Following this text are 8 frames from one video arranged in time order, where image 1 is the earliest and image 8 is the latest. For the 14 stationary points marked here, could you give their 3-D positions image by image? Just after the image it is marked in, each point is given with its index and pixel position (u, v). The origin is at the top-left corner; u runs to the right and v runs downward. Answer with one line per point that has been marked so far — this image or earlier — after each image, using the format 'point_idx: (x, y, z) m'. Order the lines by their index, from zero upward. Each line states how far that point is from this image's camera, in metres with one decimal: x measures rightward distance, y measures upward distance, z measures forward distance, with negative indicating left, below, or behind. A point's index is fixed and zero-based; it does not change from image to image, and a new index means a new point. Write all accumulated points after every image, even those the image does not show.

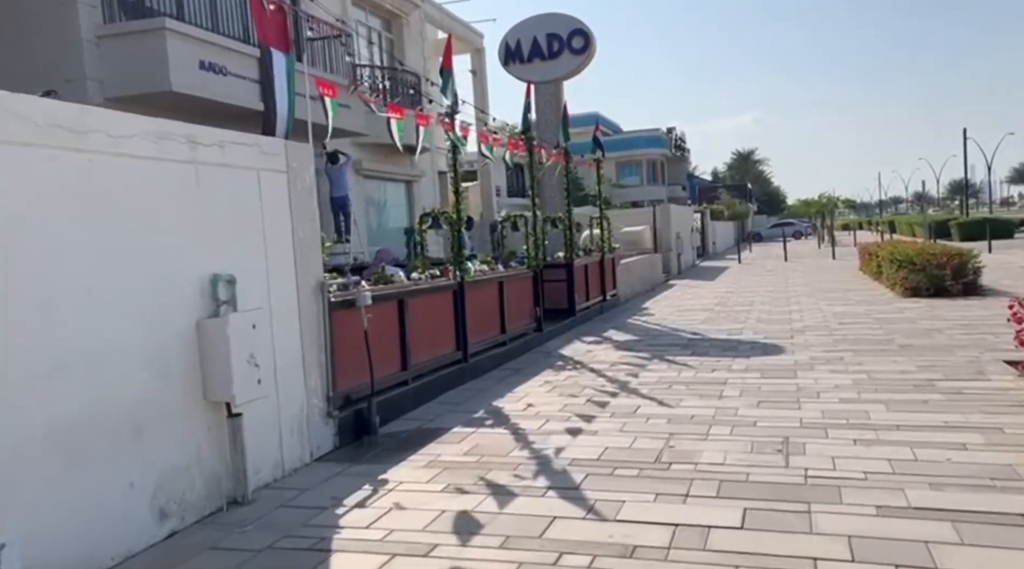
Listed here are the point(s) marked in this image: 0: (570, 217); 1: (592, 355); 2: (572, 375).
0: (+0.9, +1.0, +13.9) m
1: (+0.9, -0.8, +10.8) m
2: (+0.6, -1.0, +9.5) m
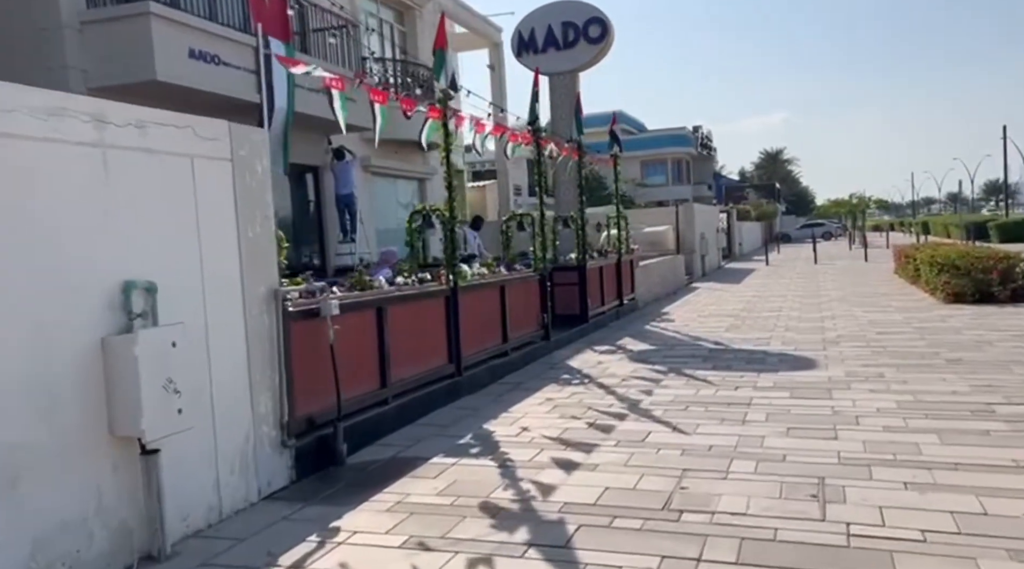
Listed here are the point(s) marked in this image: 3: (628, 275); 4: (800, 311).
0: (+1.0, +1.0, +12.9) m
1: (+1.0, -0.9, +9.8) m
2: (+0.6, -1.0, +8.5) m
3: (+2.0, +0.1, +15.5) m
4: (+4.4, -0.4, +14.1) m
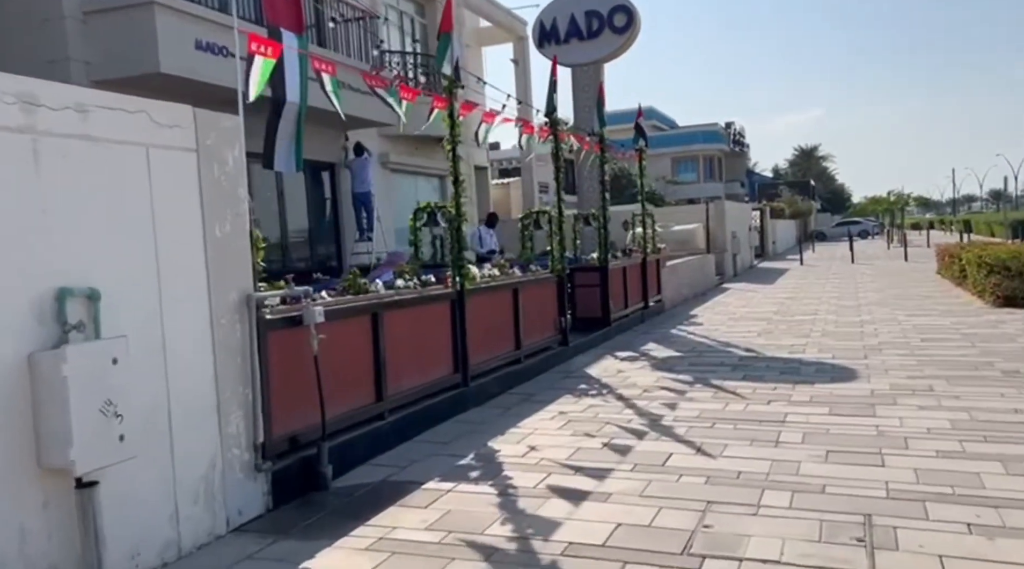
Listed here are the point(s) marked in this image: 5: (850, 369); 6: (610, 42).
0: (+1.2, +1.0, +12.2) m
1: (+1.1, -0.9, +9.1) m
2: (+0.7, -1.0, +7.8) m
3: (+2.3, +0.1, +14.8) m
4: (+4.7, -0.4, +13.3) m
5: (+3.2, -0.8, +8.8) m
6: (+1.6, +4.1, +15.4) m
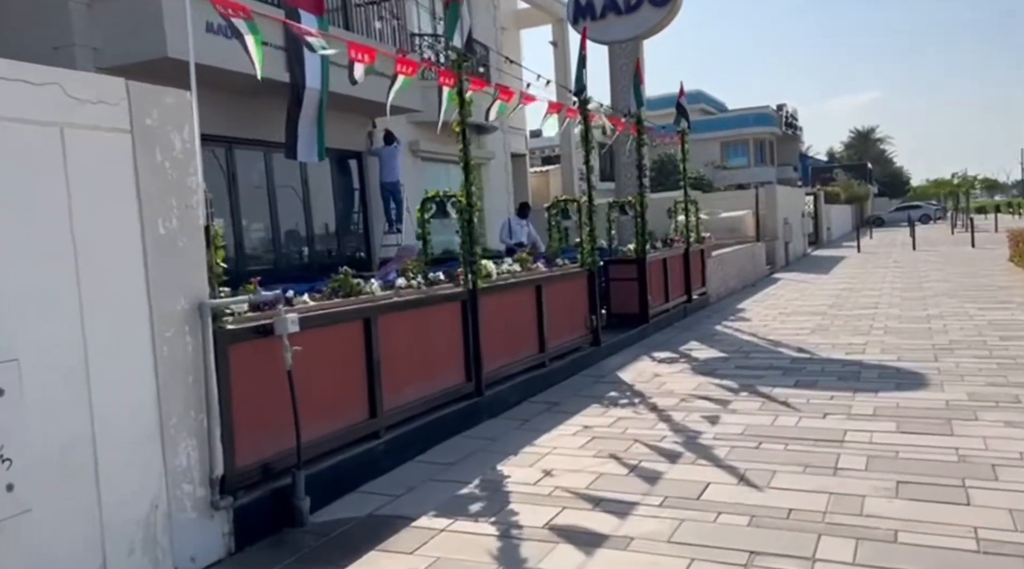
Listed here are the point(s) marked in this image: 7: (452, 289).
0: (+1.6, +1.0, +11.3) m
1: (+1.3, -0.9, +8.2) m
2: (+0.8, -1.0, +6.9) m
3: (+2.8, +0.3, +13.8) m
4: (+5.2, -0.3, +12.1) m
5: (+3.4, -0.8, +7.8) m
6: (+2.2, +4.2, +14.4) m
7: (-0.5, -0.1, +6.9) m
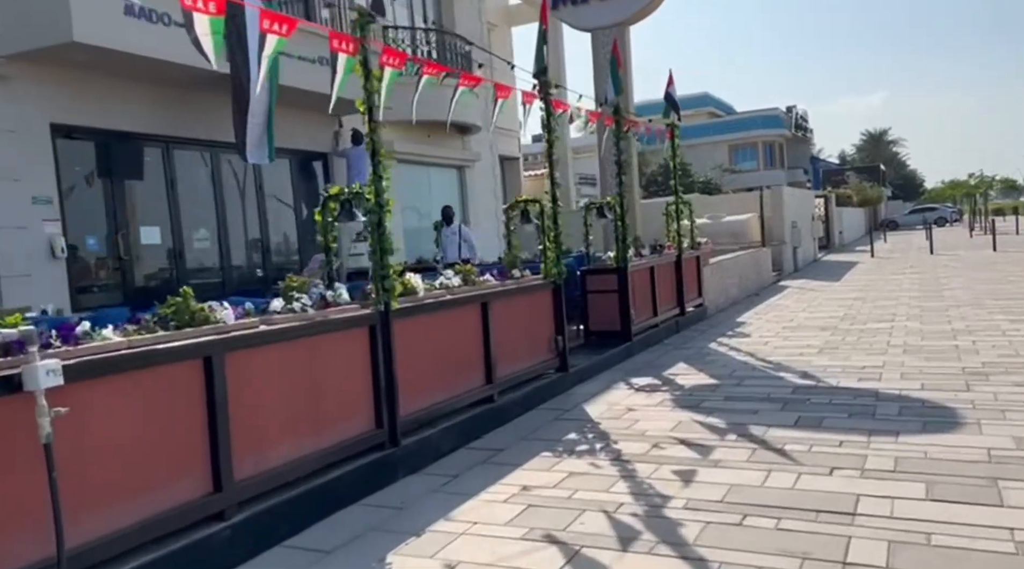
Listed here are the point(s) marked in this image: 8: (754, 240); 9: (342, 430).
0: (+1.2, +0.9, +9.8) m
1: (+0.9, -1.0, +6.7) m
2: (+0.4, -1.1, +5.5) m
3: (+2.4, +0.1, +12.3) m
4: (+4.8, -0.4, +10.6) m
5: (+3.0, -0.9, +6.2) m
6: (+1.7, +4.0, +12.9) m
7: (-0.9, -0.2, +5.4) m
8: (+5.0, +0.9, +19.1) m
9: (-1.0, -0.8, +5.1) m
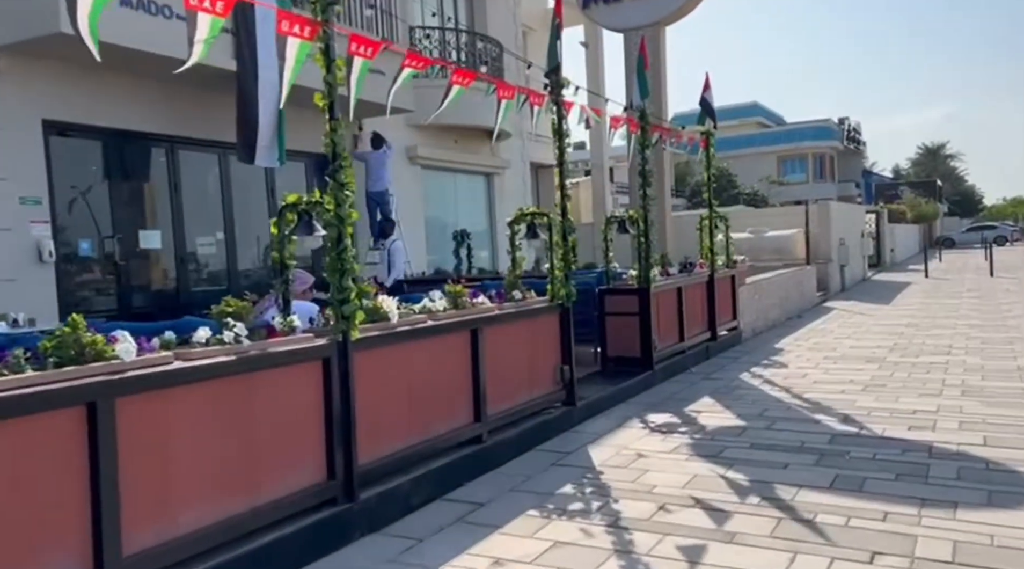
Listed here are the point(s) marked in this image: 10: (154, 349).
0: (+1.3, +0.7, +8.9) m
1: (+0.8, -1.2, +5.8) m
2: (+0.2, -1.3, +4.5) m
3: (+2.7, -0.2, +11.3) m
4: (+4.9, -0.7, +9.5) m
5: (+2.9, -1.1, +5.2) m
6: (+2.1, +3.8, +12.0) m
7: (-1.1, -0.3, +4.6) m
8: (+5.6, +0.5, +18.0) m
9: (-1.1, -0.9, +4.3) m
10: (-1.5, -0.3, +4.0) m
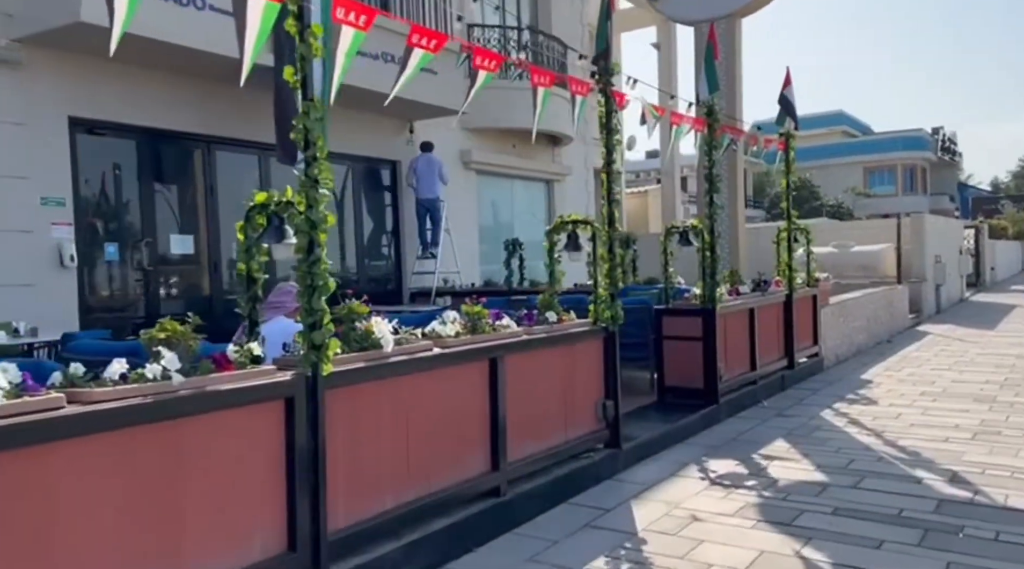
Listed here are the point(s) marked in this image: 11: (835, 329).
0: (+1.7, +0.5, +7.7) m
1: (+0.9, -1.3, +4.7) m
2: (+0.2, -1.4, +3.5) m
3: (+3.2, -0.4, +10.0) m
4: (+5.3, -1.0, +8.0) m
5: (+2.9, -1.2, +3.9) m
6: (+2.8, +3.6, +10.8) m
7: (-1.0, -0.4, +3.6) m
8: (+6.7, +0.2, +16.4) m
9: (-1.1, -1.0, +3.3) m
10: (-1.6, -0.3, +3.1) m
11: (+3.9, -0.5, +10.9) m
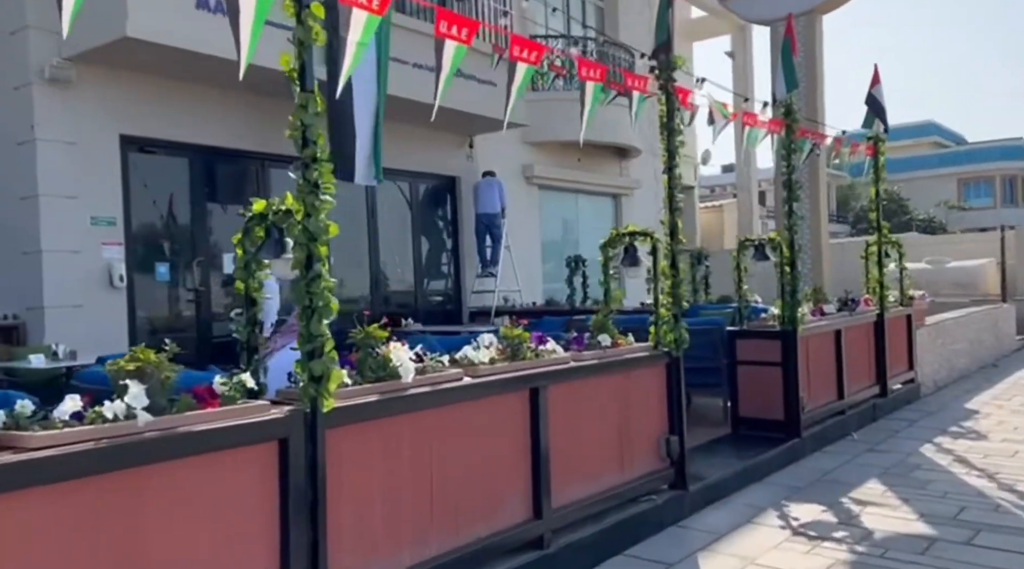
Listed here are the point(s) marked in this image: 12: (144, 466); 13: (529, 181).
0: (+2.1, +0.4, +6.9) m
1: (+1.1, -1.4, +3.9) m
2: (+0.3, -1.4, +2.8) m
3: (+3.9, -0.6, +9.1) m
4: (+5.7, -1.1, +6.9) m
5: (+3.1, -1.3, +3.0) m
6: (+3.5, +3.4, +10.0) m
7: (-0.9, -0.5, +3.1) m
8: (+7.9, -0.1, +15.2) m
9: (-1.0, -1.1, +2.8) m
10: (-1.5, -0.4, +2.6) m
11: (+4.6, -0.7, +9.9) m
12: (-1.1, -0.5, +2.7) m
13: (+0.2, +1.5, +13.4) m
